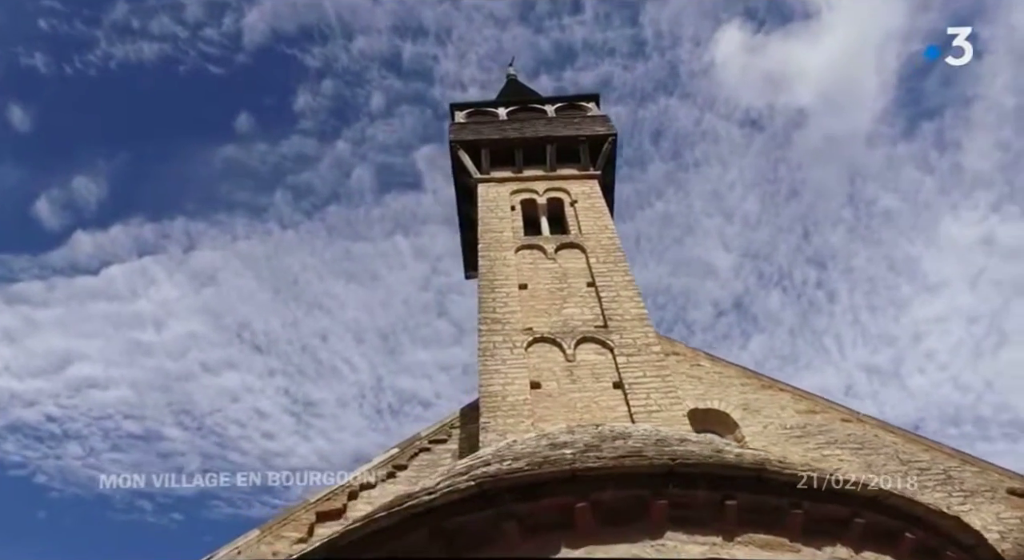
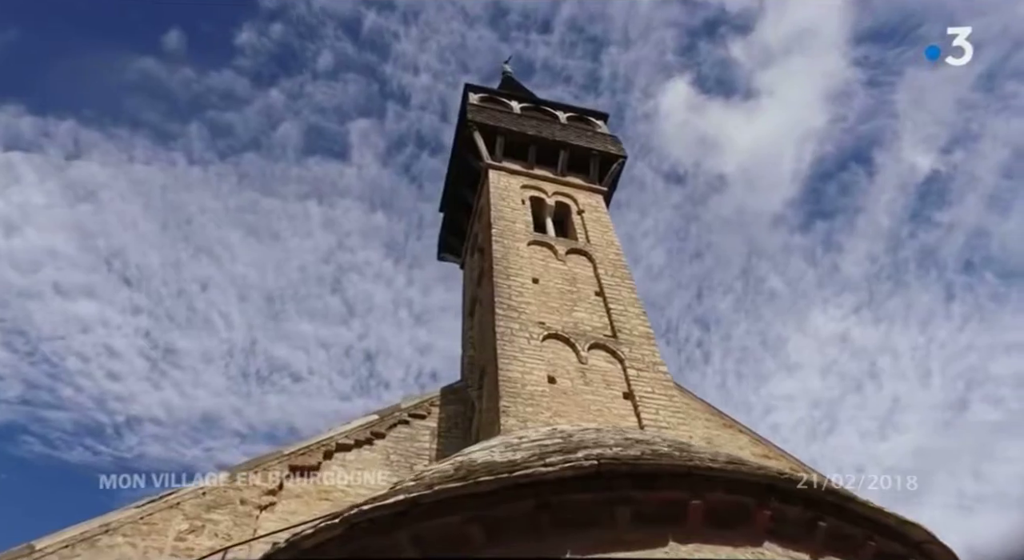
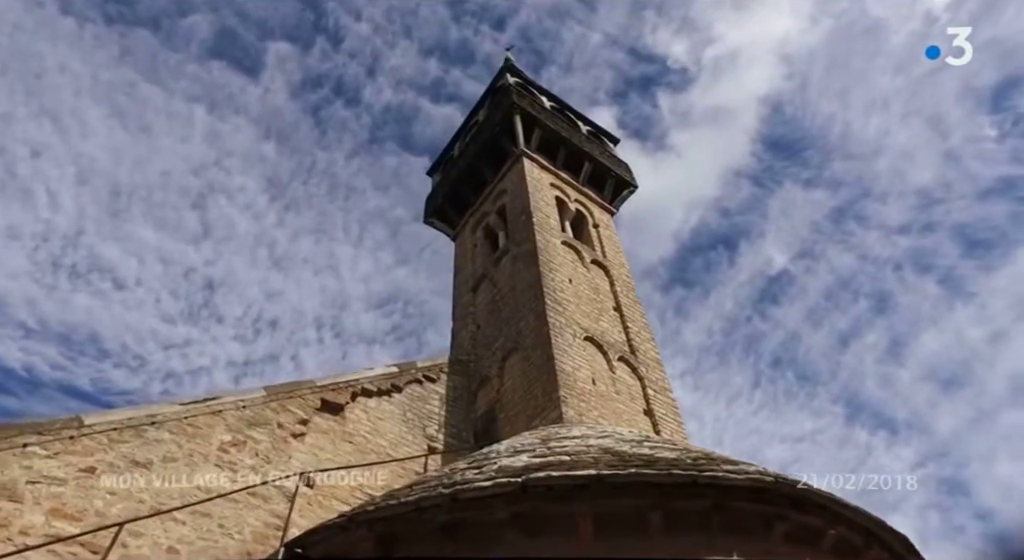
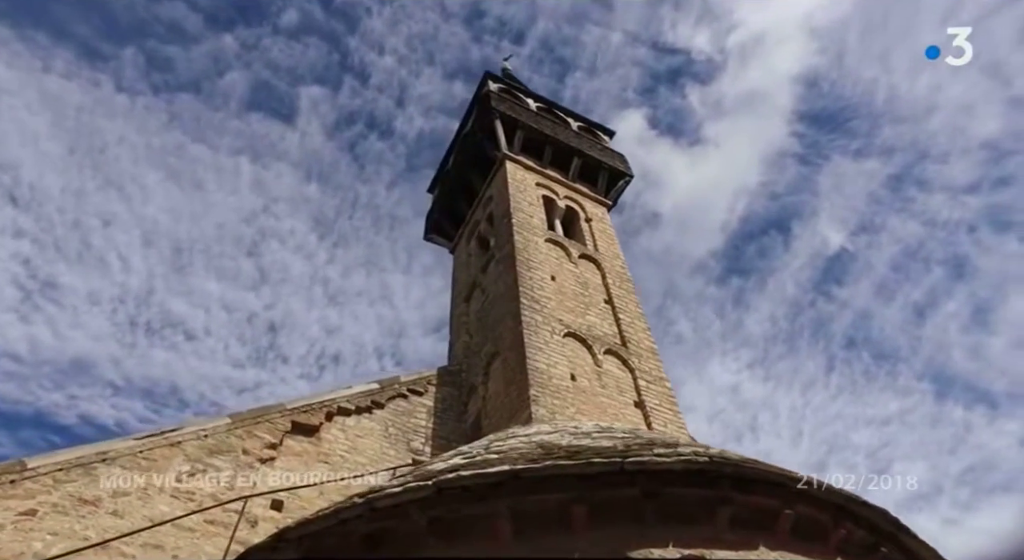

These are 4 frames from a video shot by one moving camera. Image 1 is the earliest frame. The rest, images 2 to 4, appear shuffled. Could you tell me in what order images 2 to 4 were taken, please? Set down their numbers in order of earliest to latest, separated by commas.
2, 4, 3
